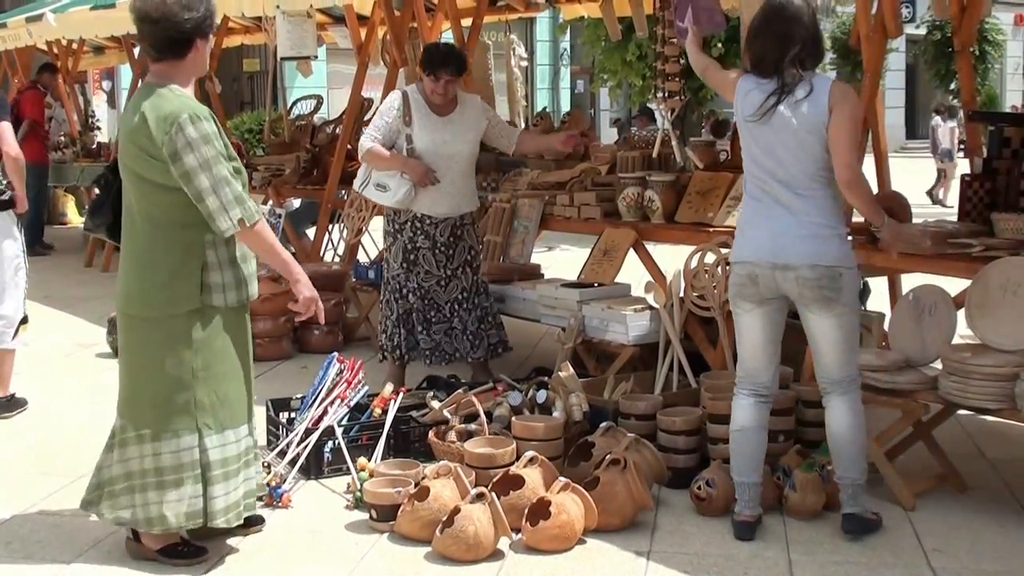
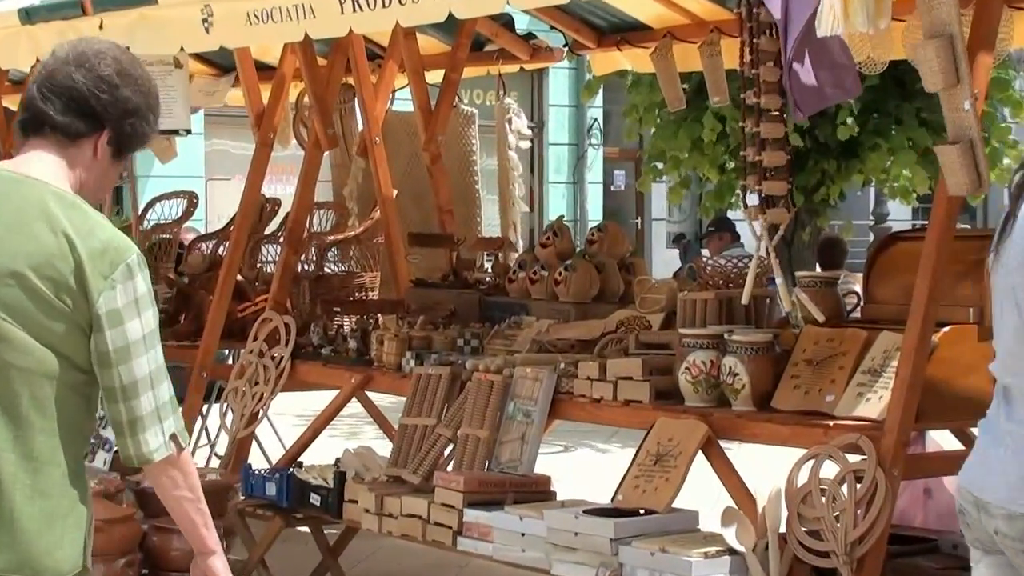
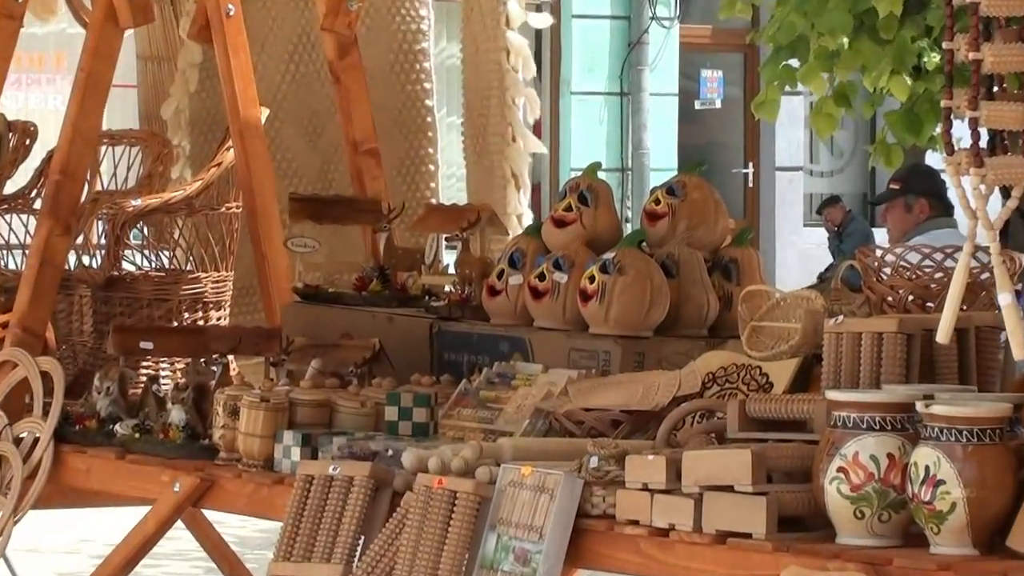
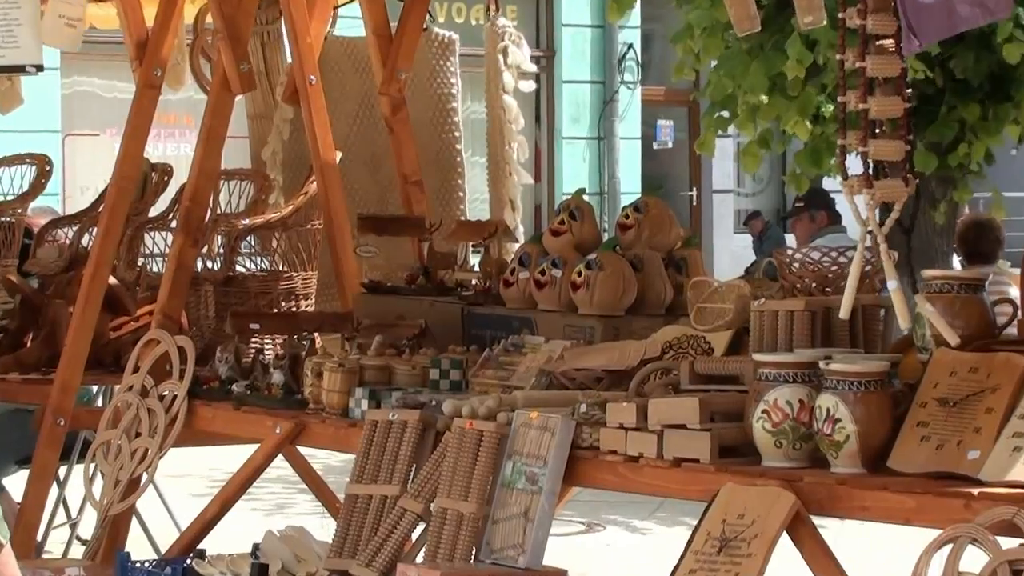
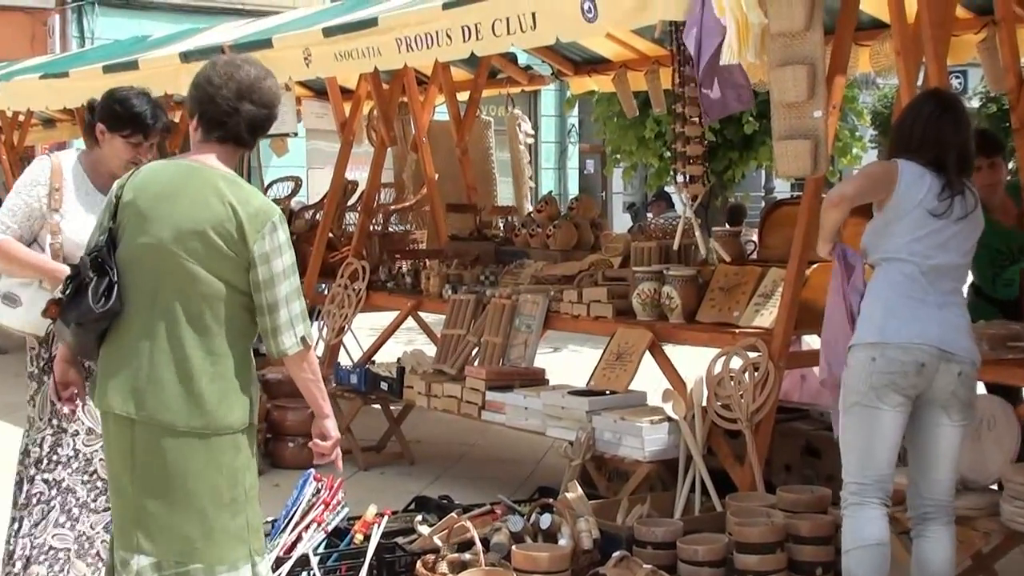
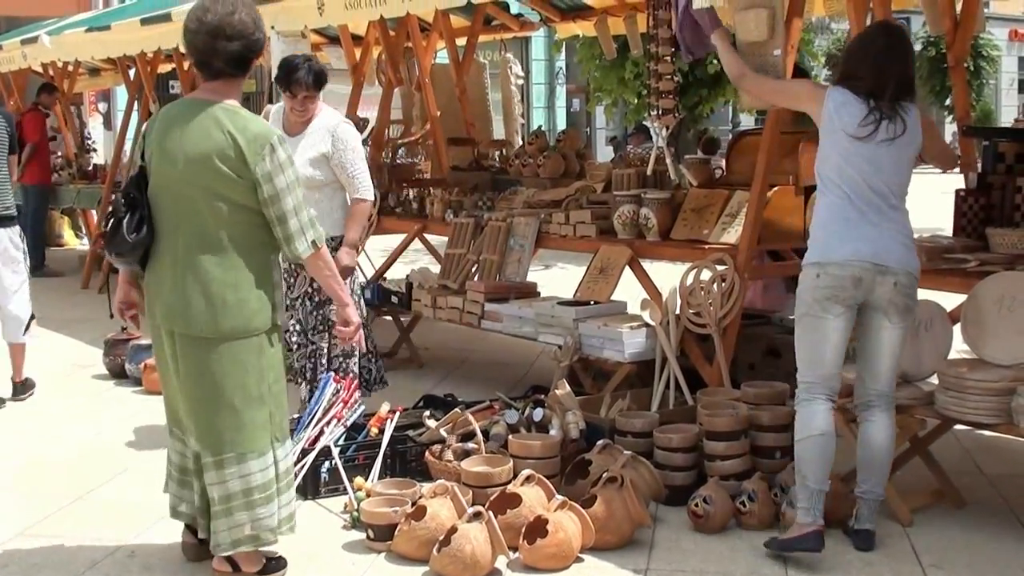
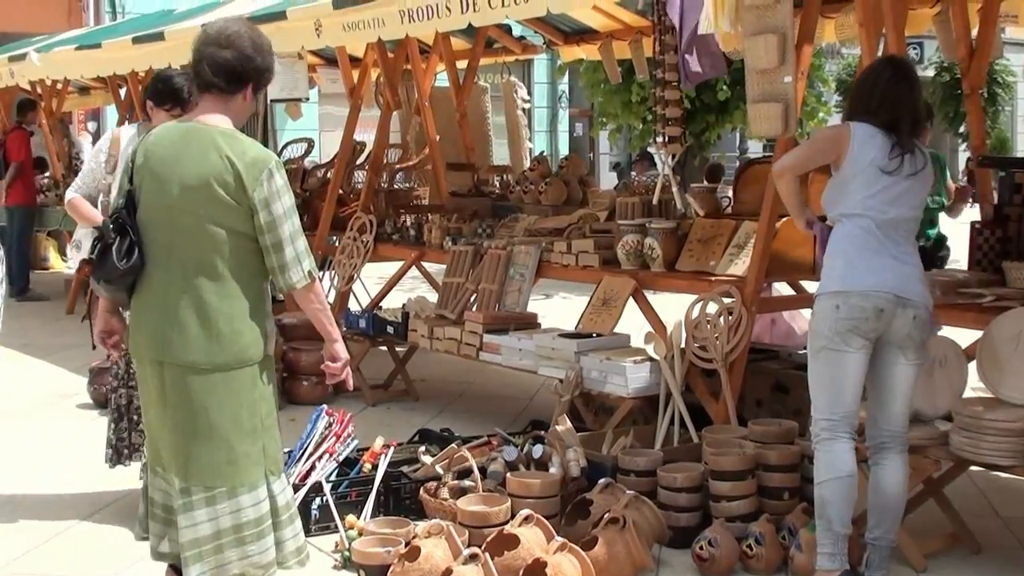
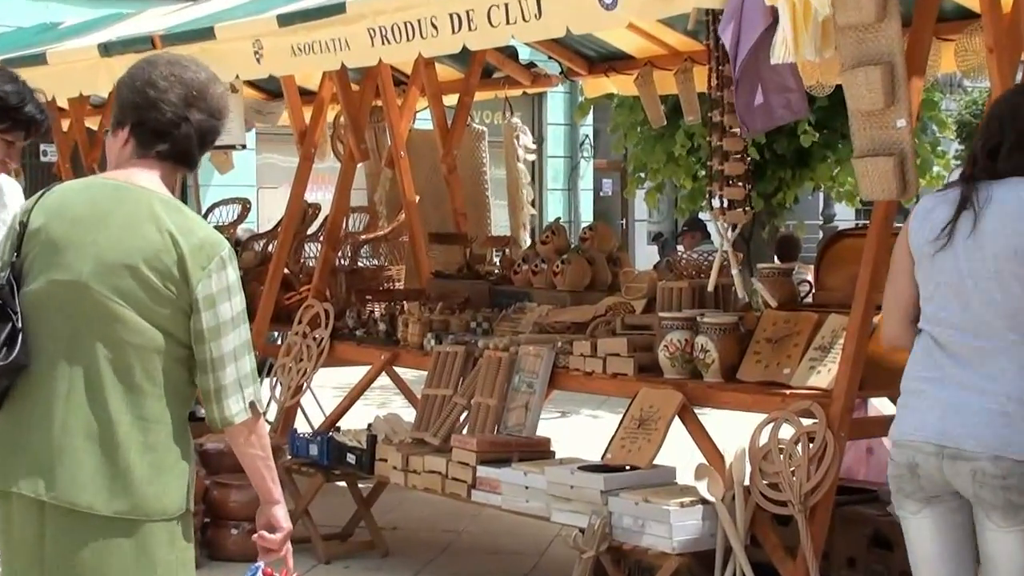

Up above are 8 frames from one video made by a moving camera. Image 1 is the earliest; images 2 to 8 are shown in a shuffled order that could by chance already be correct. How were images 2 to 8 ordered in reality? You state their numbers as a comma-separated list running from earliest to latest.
6, 7, 5, 8, 2, 4, 3
